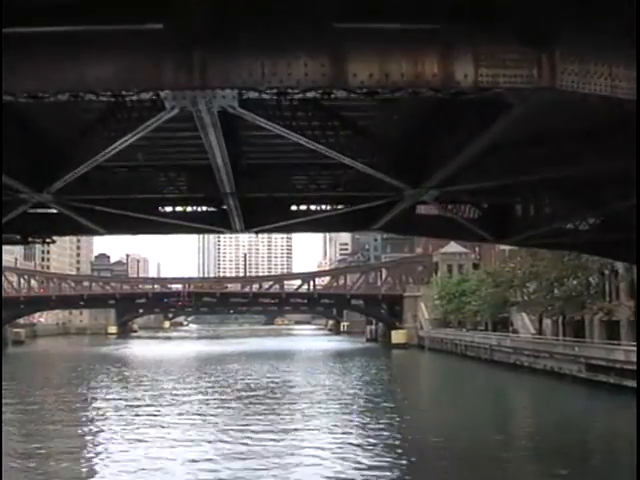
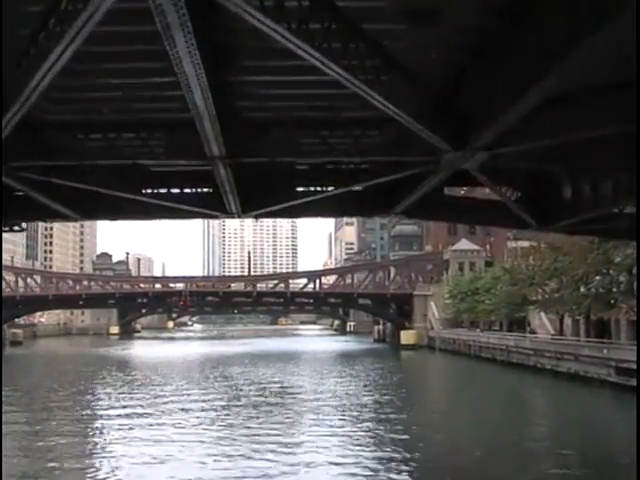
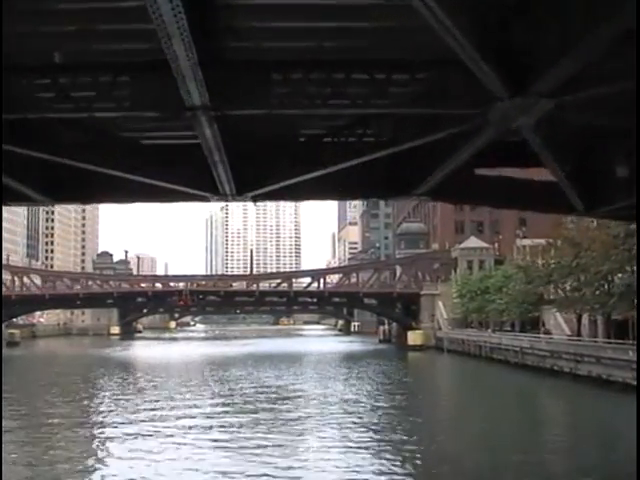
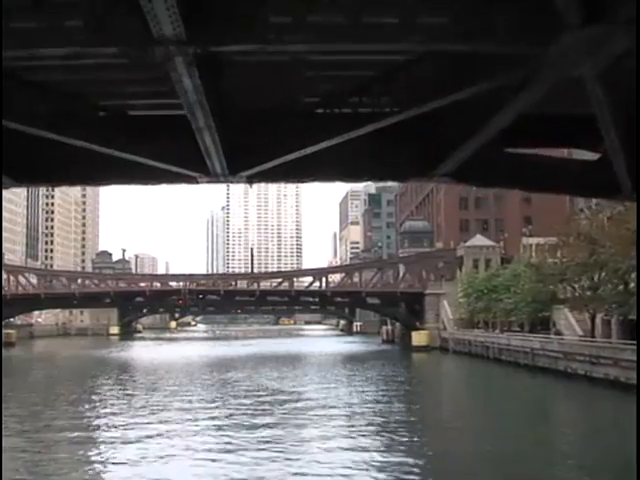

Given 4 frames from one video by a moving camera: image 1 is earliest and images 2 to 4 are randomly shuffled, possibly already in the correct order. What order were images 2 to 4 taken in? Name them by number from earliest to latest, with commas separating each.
2, 3, 4
